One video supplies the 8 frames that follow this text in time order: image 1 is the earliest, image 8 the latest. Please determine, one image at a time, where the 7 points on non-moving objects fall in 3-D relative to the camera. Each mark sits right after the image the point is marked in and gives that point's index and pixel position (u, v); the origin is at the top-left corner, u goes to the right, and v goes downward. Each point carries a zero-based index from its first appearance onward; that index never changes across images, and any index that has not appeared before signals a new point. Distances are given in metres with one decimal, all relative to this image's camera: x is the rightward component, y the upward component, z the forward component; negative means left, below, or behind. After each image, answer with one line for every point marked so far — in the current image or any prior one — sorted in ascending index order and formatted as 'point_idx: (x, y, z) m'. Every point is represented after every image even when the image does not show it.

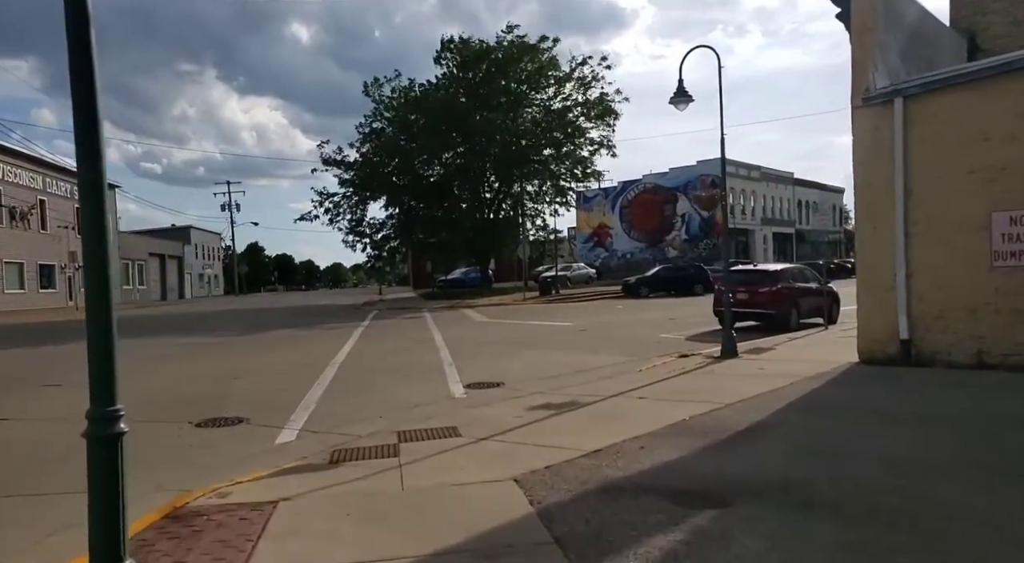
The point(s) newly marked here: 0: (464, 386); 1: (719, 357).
0: (-0.8, -1.7, +11.7) m
1: (+3.9, -1.5, +13.6) m
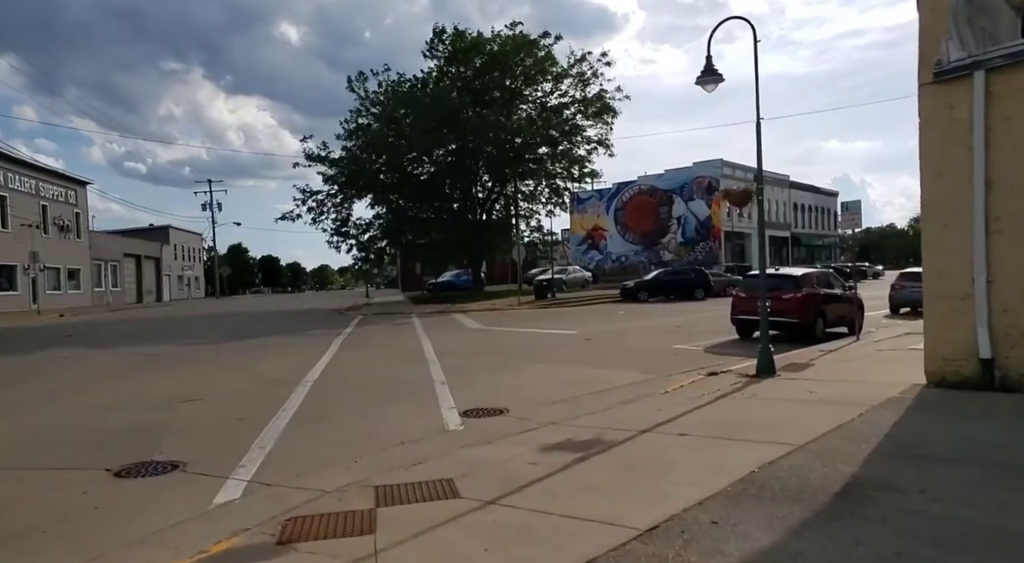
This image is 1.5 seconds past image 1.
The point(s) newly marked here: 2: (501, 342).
0: (-0.7, -1.8, +9.7) m
1: (+3.9, -1.6, +11.7) m
2: (-0.3, -1.7, +19.4) m
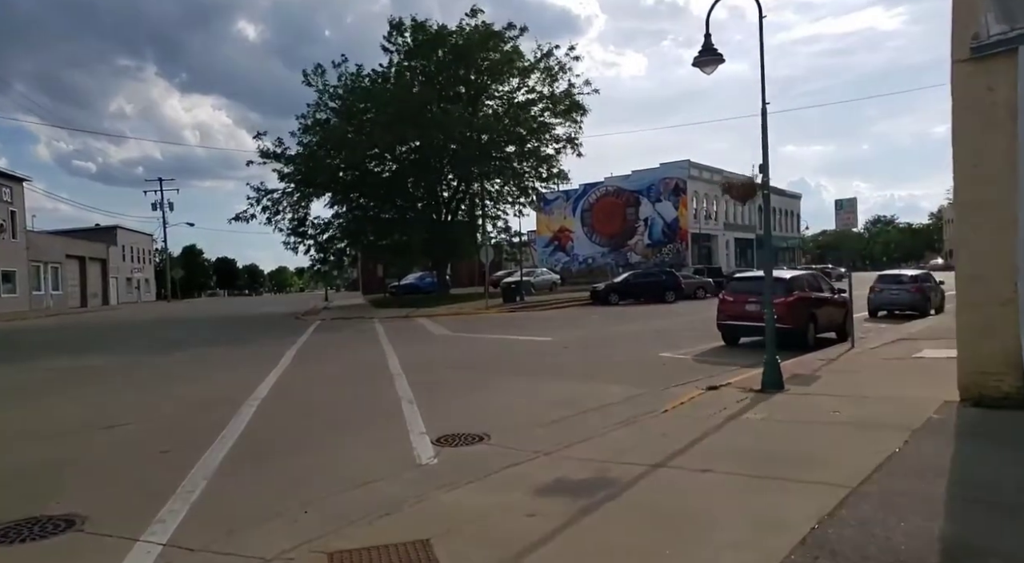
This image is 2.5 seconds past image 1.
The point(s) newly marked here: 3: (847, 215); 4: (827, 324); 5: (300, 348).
0: (-0.9, -1.8, +8.3) m
1: (+3.6, -1.6, +10.5) m
2: (-1.0, -1.8, +17.9) m
3: (+7.3, +1.4, +15.7) m
4: (+7.6, -1.0, +17.5) m
5: (-5.7, -1.9, +19.3) m
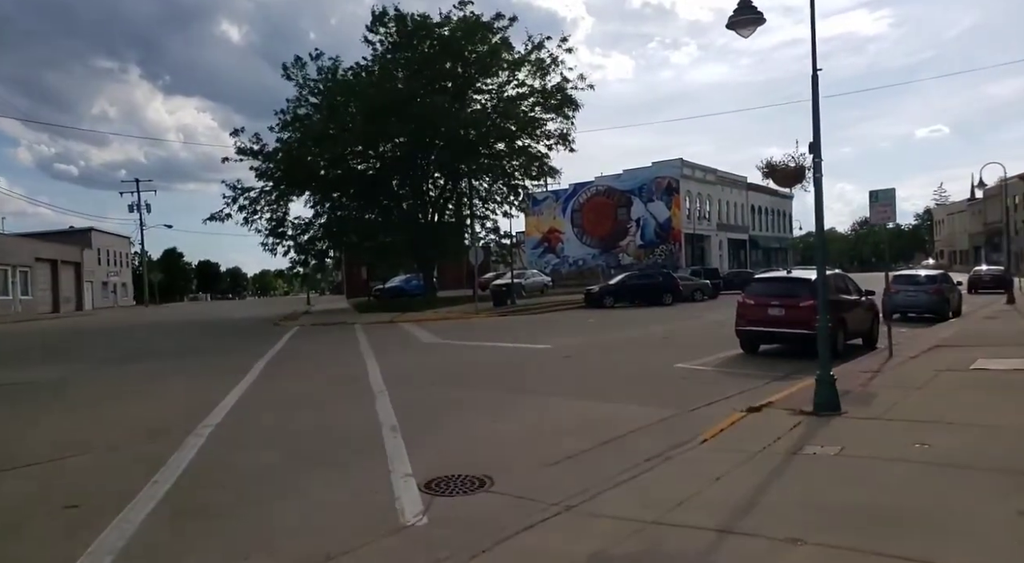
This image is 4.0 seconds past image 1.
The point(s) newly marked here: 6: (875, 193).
0: (-0.8, -1.9, +6.5) m
1: (+3.7, -1.6, +8.8) m
2: (-1.1, -1.8, +16.1) m
3: (+7.2, +1.4, +14.1) m
4: (+7.5, -1.1, +15.9) m
5: (-5.8, -1.9, +17.4) m
6: (+7.1, +1.7, +14.2) m
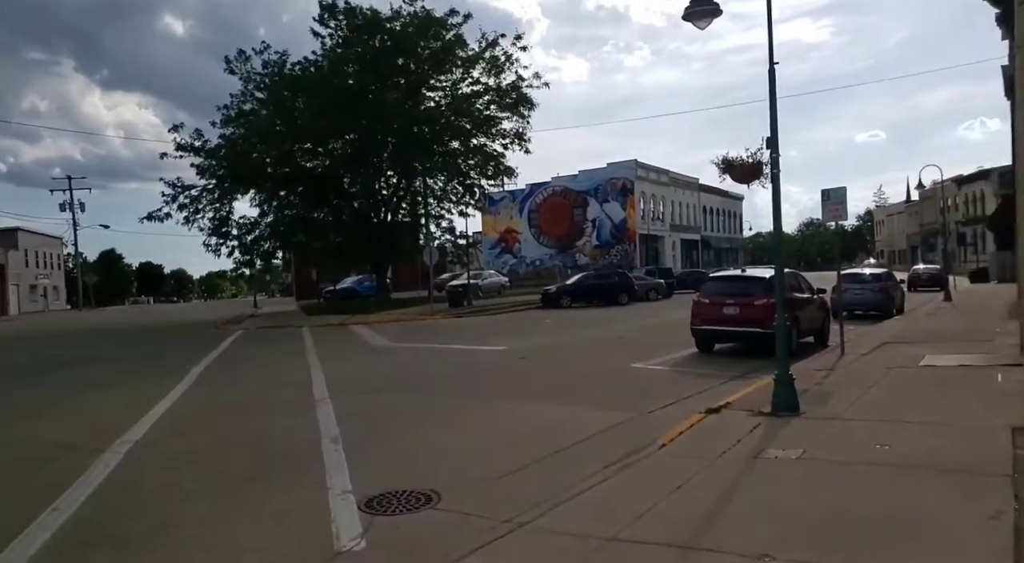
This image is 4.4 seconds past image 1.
0: (-1.2, -1.9, +6.0) m
1: (+3.1, -1.6, +8.5) m
2: (-2.1, -1.8, +15.6) m
3: (+6.3, +1.5, +14.1) m
4: (+6.5, -1.0, +15.9) m
5: (-6.9, -2.0, +16.6) m
6: (+6.2, +1.8, +14.2) m
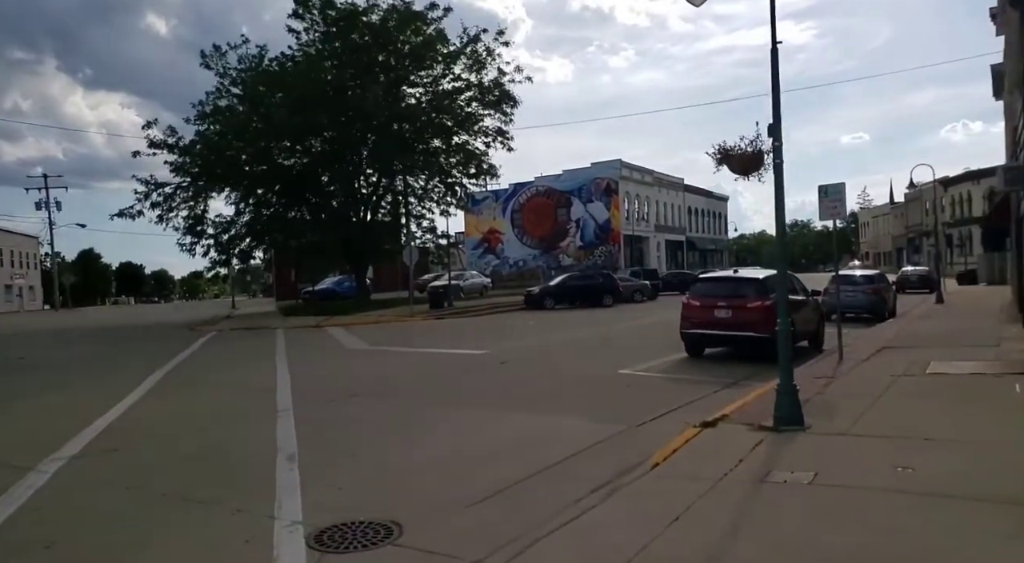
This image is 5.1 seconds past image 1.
0: (-1.4, -1.9, +5.1) m
1: (+2.8, -1.6, +7.8) m
2: (-2.5, -1.8, +14.7) m
3: (+5.9, +1.4, +13.4) m
4: (+6.1, -1.0, +15.2) m
5: (-7.3, -2.0, +15.6) m
6: (+5.8, +1.7, +13.5) m
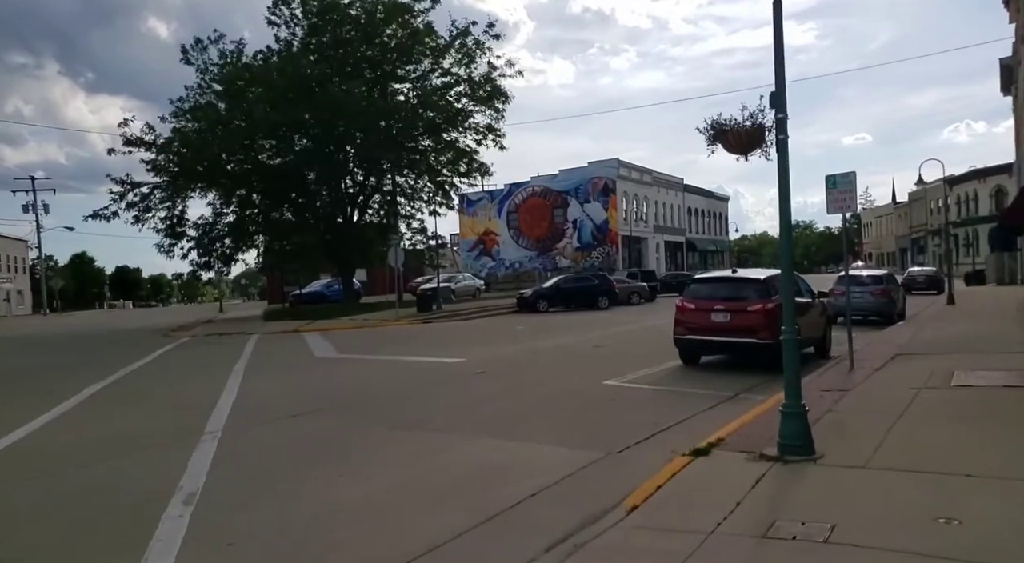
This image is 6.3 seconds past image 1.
0: (-1.9, -1.9, +3.8) m
1: (+2.4, -1.6, +6.5) m
2: (-2.9, -1.9, +13.4) m
3: (+5.5, +1.4, +12.1) m
4: (+5.7, -1.1, +13.8) m
5: (-7.7, -2.0, +14.3) m
6: (+5.4, +1.7, +12.2) m
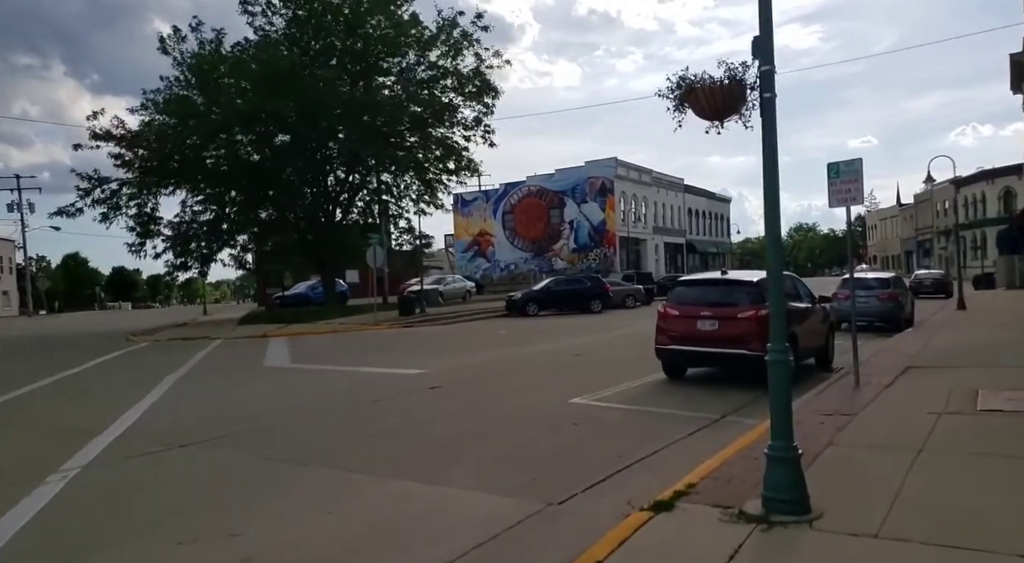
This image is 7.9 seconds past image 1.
0: (-2.6, -1.9, +2.2) m
1: (+1.7, -1.6, +4.9) m
2: (-3.6, -1.9, +11.8) m
3: (+4.8, +1.4, +10.5) m
4: (+5.0, -1.1, +12.3) m
5: (-8.4, -2.0, +12.8) m
6: (+4.7, +1.7, +10.6) m
